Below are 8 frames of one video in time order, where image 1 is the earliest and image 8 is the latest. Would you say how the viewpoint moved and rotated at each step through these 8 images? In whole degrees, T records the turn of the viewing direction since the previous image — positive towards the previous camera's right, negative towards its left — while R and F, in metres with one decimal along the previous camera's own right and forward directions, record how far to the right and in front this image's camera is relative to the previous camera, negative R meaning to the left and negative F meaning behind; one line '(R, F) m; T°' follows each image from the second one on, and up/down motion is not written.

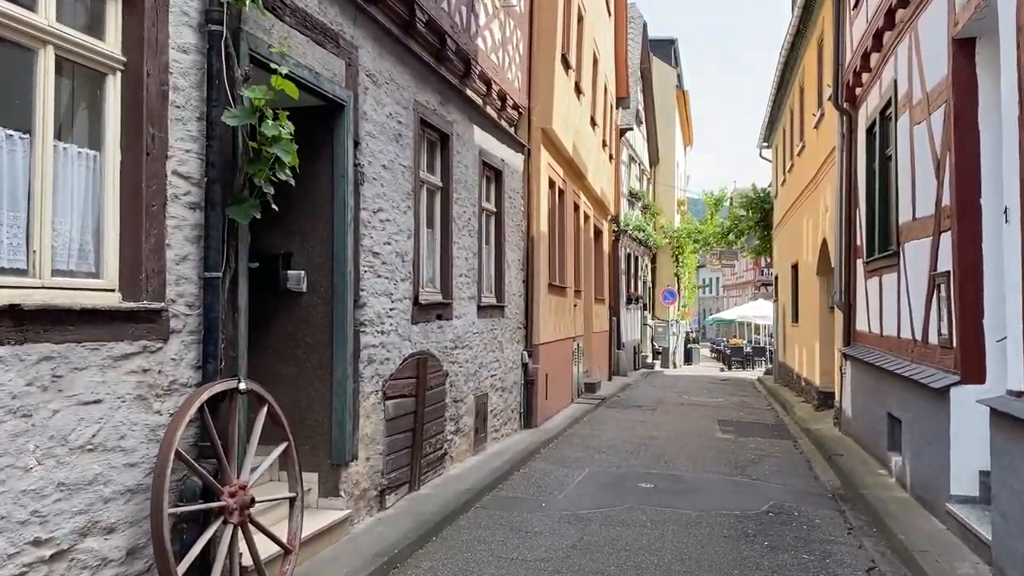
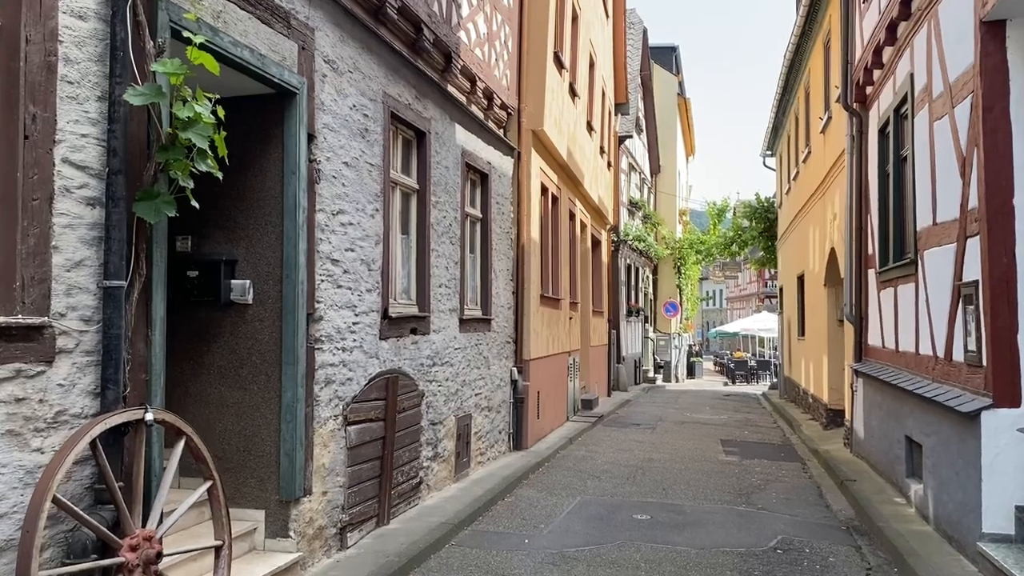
(+0.2, +0.7) m; 0°
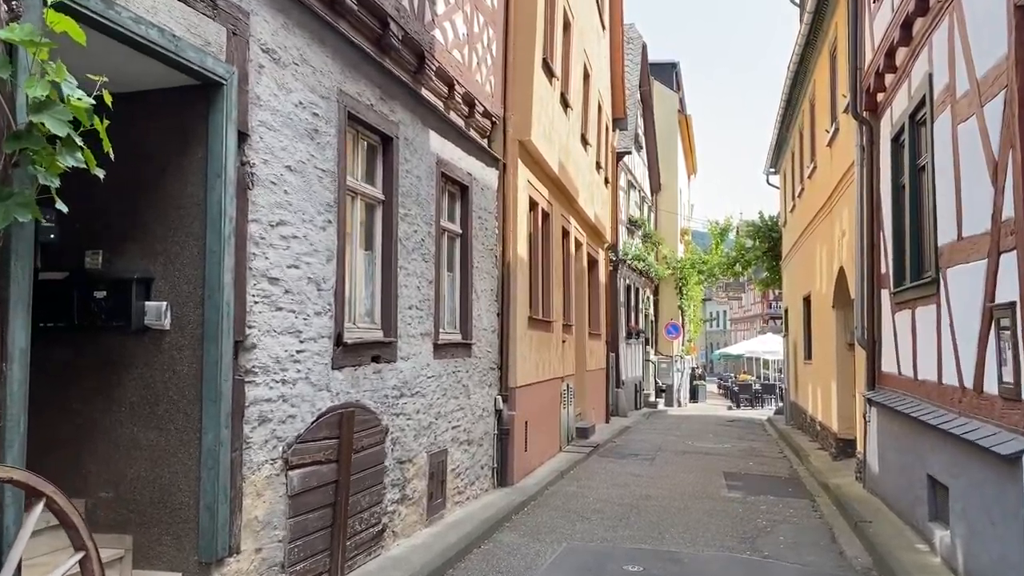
(+0.2, +0.8) m; 0°
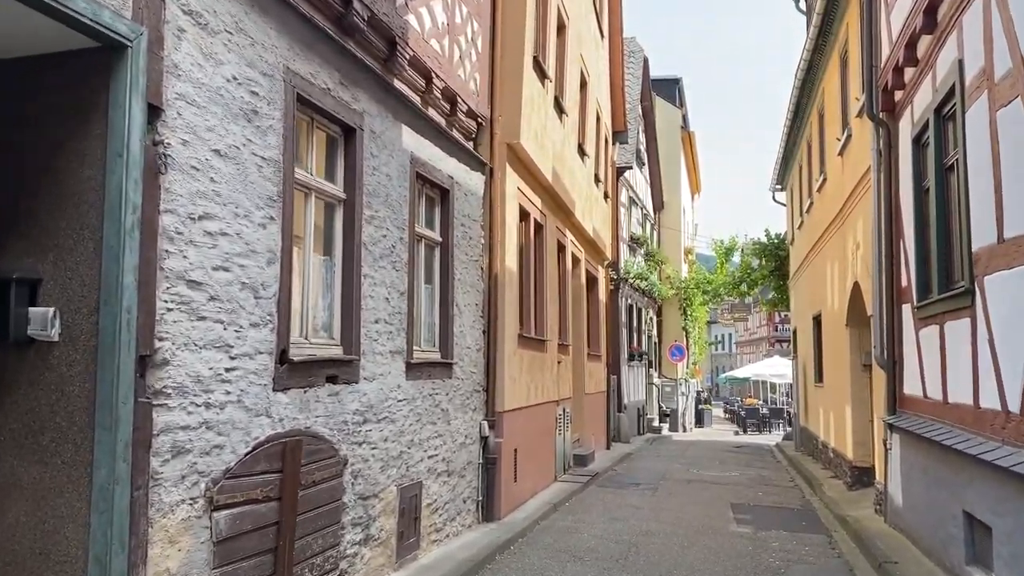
(+0.2, +0.8) m; 0°
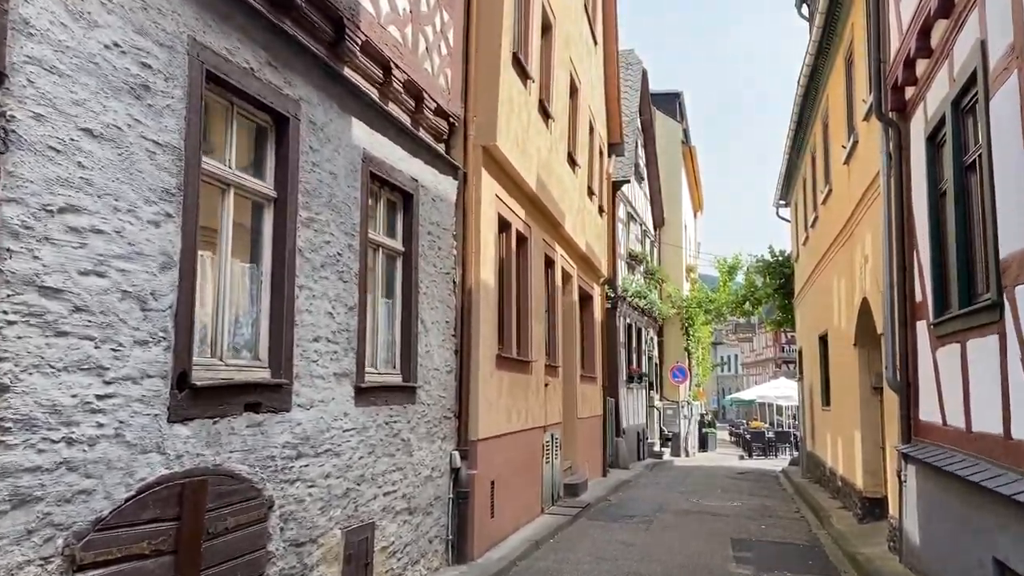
(+0.3, +0.8) m; 0°
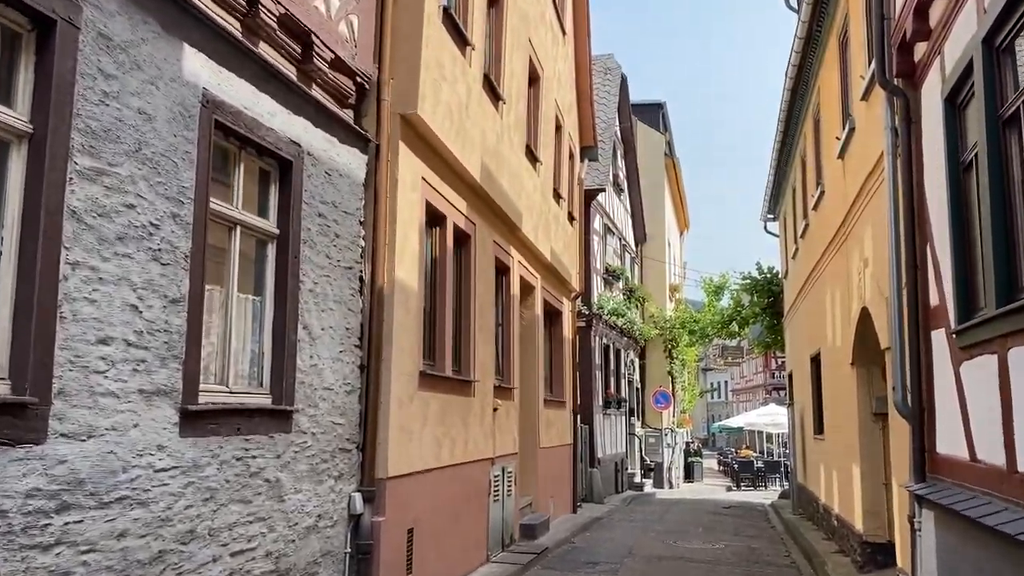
(+0.5, +1.6) m; +1°
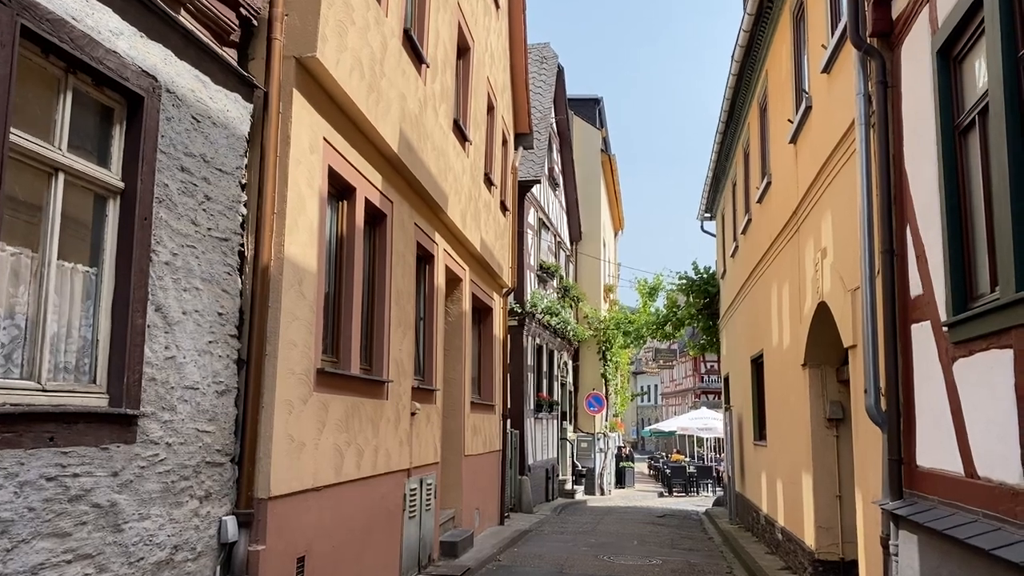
(+0.1, +1.1) m; +4°
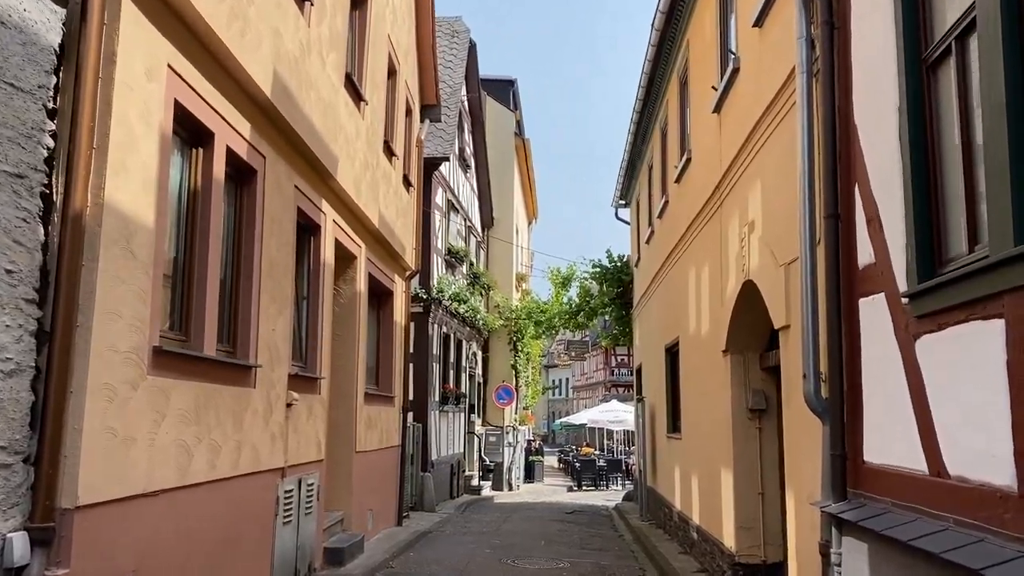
(+0.2, +1.0) m; +6°
